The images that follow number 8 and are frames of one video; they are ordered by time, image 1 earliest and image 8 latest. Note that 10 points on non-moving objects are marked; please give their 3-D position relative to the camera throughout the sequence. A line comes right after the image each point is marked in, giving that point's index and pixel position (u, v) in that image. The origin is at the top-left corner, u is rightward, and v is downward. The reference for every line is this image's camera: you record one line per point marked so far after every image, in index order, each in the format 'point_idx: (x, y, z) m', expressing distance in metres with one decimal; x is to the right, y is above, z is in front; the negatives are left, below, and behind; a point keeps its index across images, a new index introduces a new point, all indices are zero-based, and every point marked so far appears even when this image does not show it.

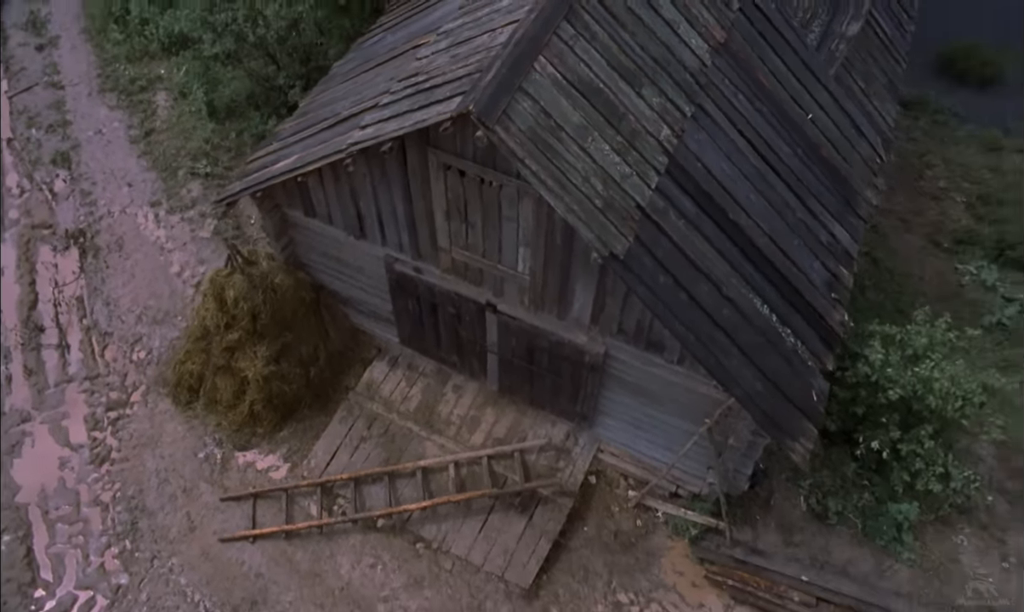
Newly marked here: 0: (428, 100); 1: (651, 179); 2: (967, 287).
0: (-0.7, +1.8, +7.0) m
1: (+1.2, +1.1, +7.2) m
2: (+7.6, +0.3, +13.4) m
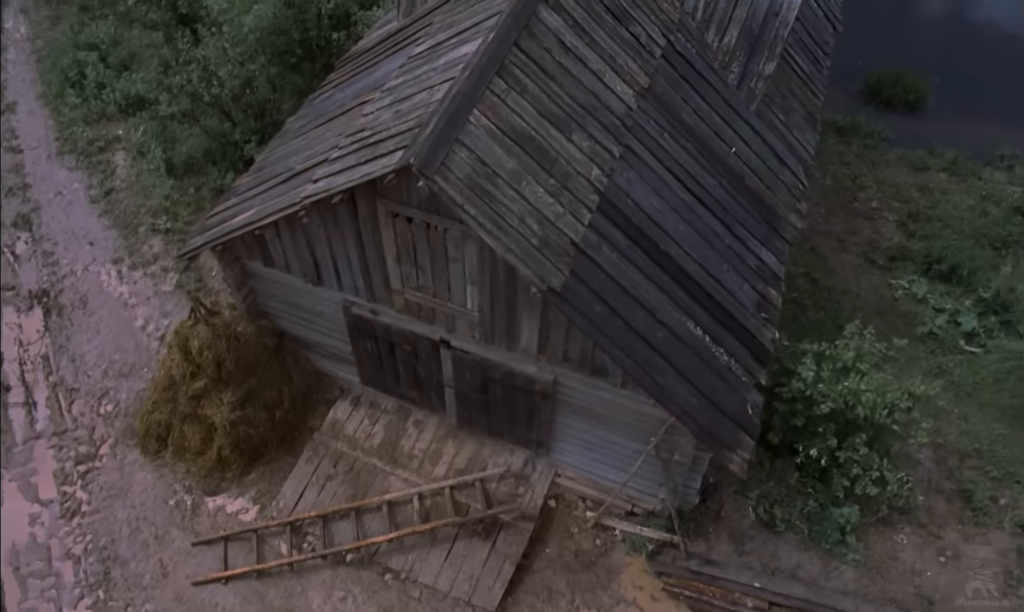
0: (-1.3, +1.4, +7.6) m
1: (+0.7, +0.9, +7.8) m
2: (+6.8, +0.1, +14.2) m
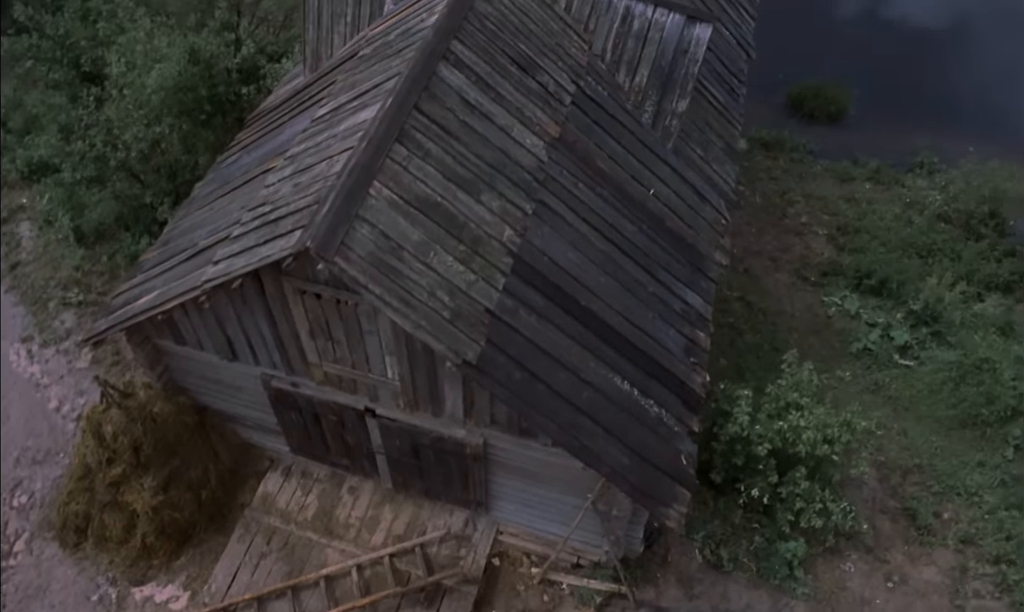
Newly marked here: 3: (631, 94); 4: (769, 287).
0: (-2.1, +0.7, +7.3) m
1: (-0.1, +0.2, +7.5) m
2: (+5.7, -0.2, +14.3) m
3: (+1.5, +2.6, +9.9) m
4: (+4.7, +0.3, +14.9) m
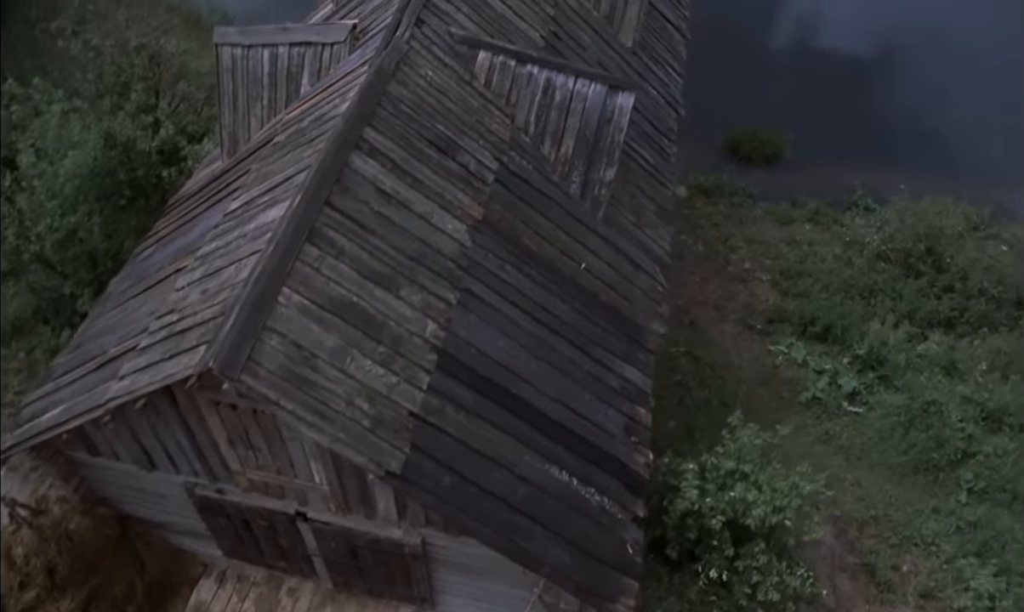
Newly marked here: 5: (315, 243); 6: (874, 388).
0: (-2.8, -0.3, +6.9) m
1: (-0.8, -0.7, +7.2) m
2: (+4.7, -1.1, +14.2) m
3: (+0.5, +1.7, +9.7) m
4: (+3.7, -0.6, +14.8) m
5: (-1.7, +0.6, +7.2) m
6: (+6.2, -1.4, +13.8) m
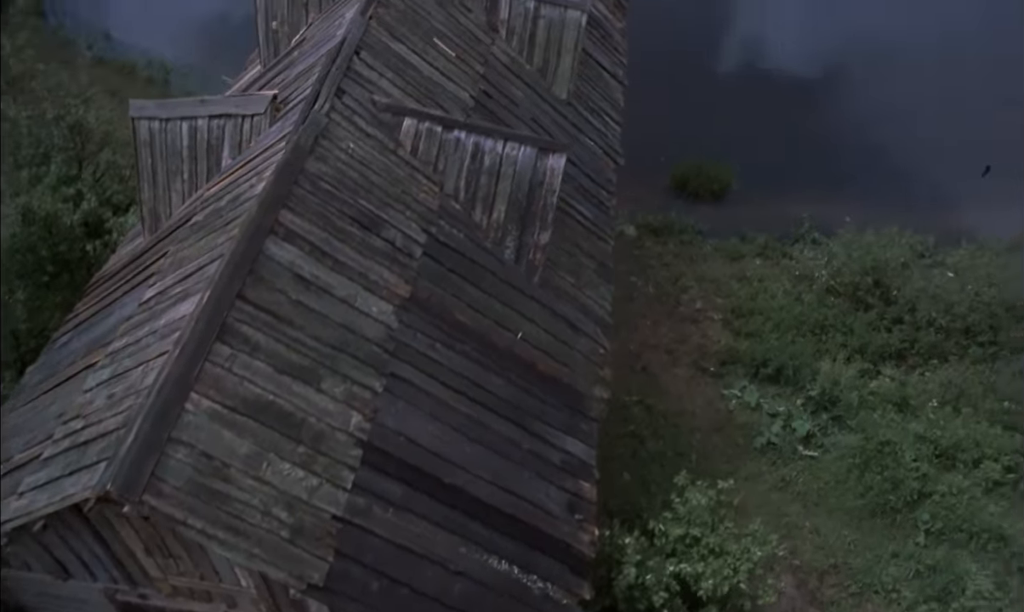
0: (-3.4, -1.2, +6.4) m
1: (-1.4, -1.5, +6.8) m
2: (+3.9, -1.8, +14.1) m
3: (-0.3, +0.9, +9.5) m
4: (+2.8, -1.4, +14.6) m
5: (-2.4, -0.3, +6.8) m
6: (+5.3, -2.1, +13.7) m
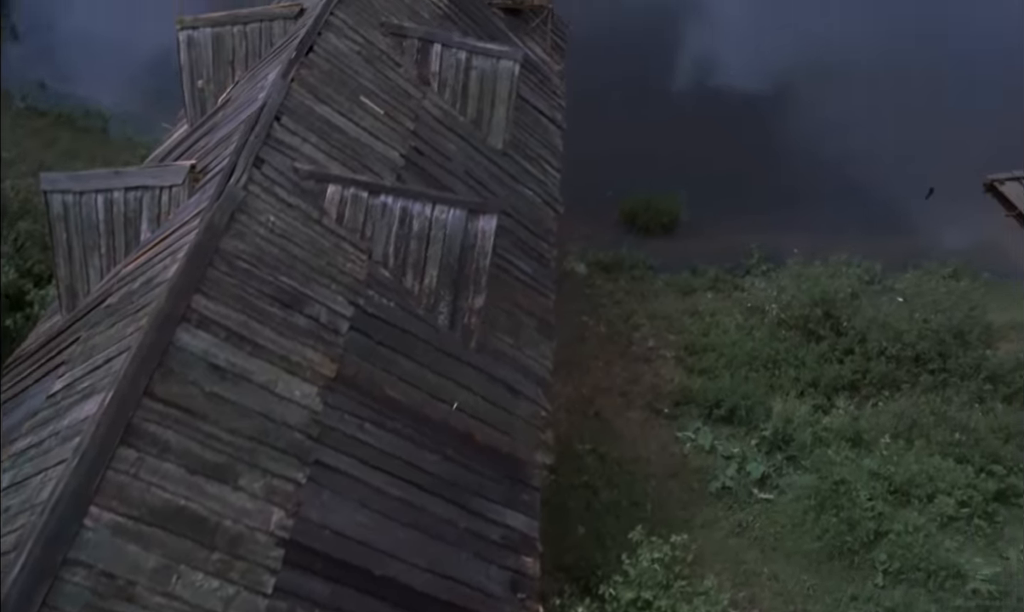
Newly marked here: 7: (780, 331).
0: (-4.0, -2.0, +6.0) m
1: (-2.0, -2.2, +6.5) m
2: (+3.1, -2.6, +13.9) m
3: (-1.0, +0.1, +9.2) m
4: (+1.9, -2.2, +14.4) m
5: (-3.0, -1.1, +6.4) m
6: (+4.5, -2.8, +13.5) m
7: (+5.3, -0.5, +16.1) m
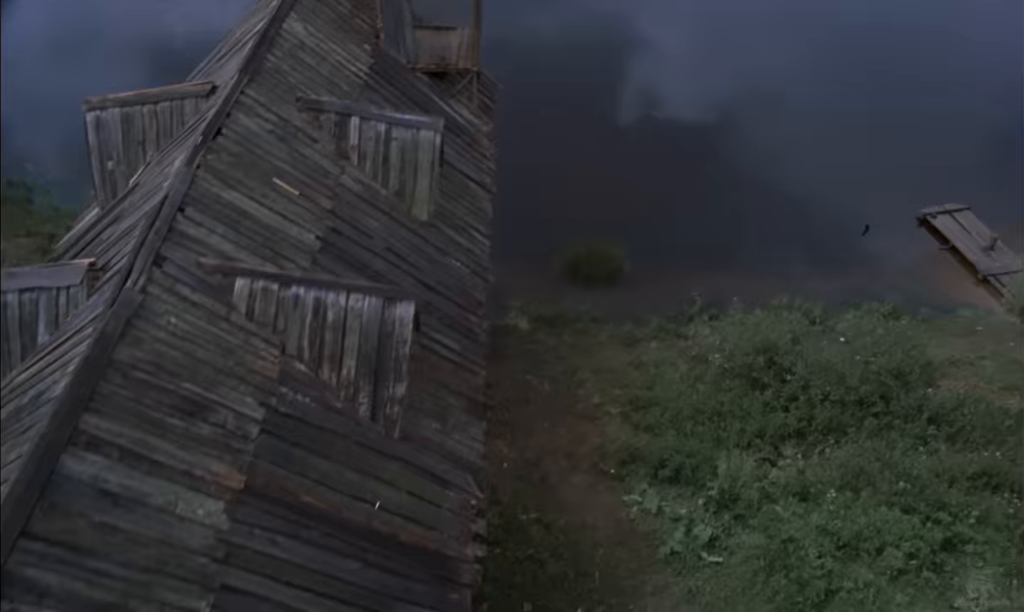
0: (-4.6, -3.1, +5.4) m
1: (-2.6, -3.2, +5.9) m
2: (+2.1, -3.6, +13.6) m
3: (-1.9, -0.9, +8.8) m
4: (+1.0, -3.3, +14.0) m
5: (-3.7, -2.1, +5.9) m
6: (+3.6, -3.7, +13.3) m
7: (+4.2, -1.5, +16.0) m
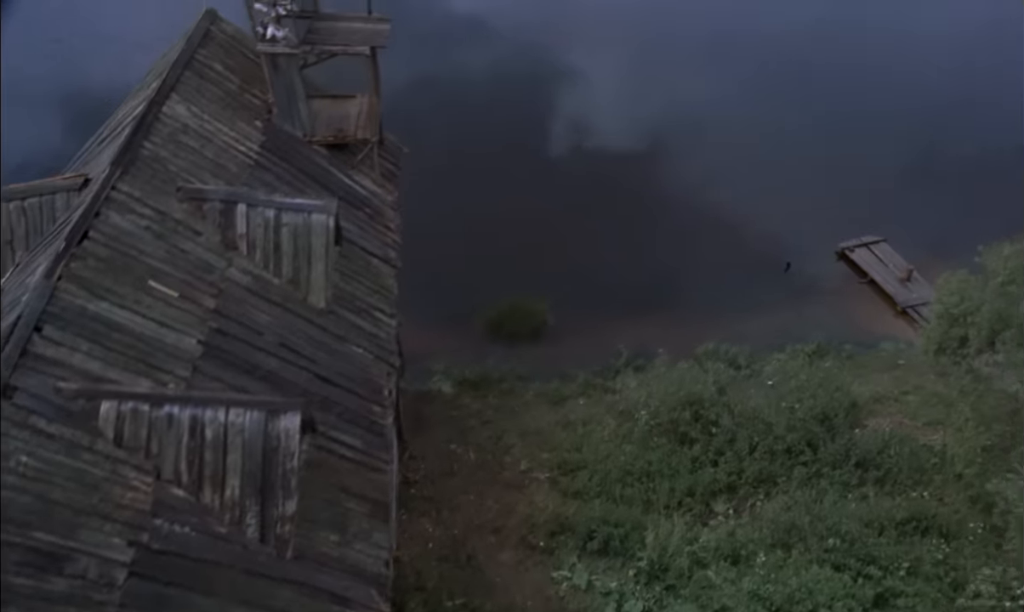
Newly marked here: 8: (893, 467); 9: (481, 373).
0: (-5.2, -4.2, +4.5) m
1: (-3.3, -4.3, +5.2) m
2: (+0.9, -4.7, +13.1) m
3: (-2.9, -2.1, +8.1) m
4: (-0.3, -4.5, +13.5) m
5: (-4.4, -3.2, +5.1) m
6: (+2.4, -4.7, +12.9) m
7: (+2.7, -2.6, +15.7) m
8: (+7.0, -3.0, +14.9) m
9: (-0.7, -1.5, +17.2) m
